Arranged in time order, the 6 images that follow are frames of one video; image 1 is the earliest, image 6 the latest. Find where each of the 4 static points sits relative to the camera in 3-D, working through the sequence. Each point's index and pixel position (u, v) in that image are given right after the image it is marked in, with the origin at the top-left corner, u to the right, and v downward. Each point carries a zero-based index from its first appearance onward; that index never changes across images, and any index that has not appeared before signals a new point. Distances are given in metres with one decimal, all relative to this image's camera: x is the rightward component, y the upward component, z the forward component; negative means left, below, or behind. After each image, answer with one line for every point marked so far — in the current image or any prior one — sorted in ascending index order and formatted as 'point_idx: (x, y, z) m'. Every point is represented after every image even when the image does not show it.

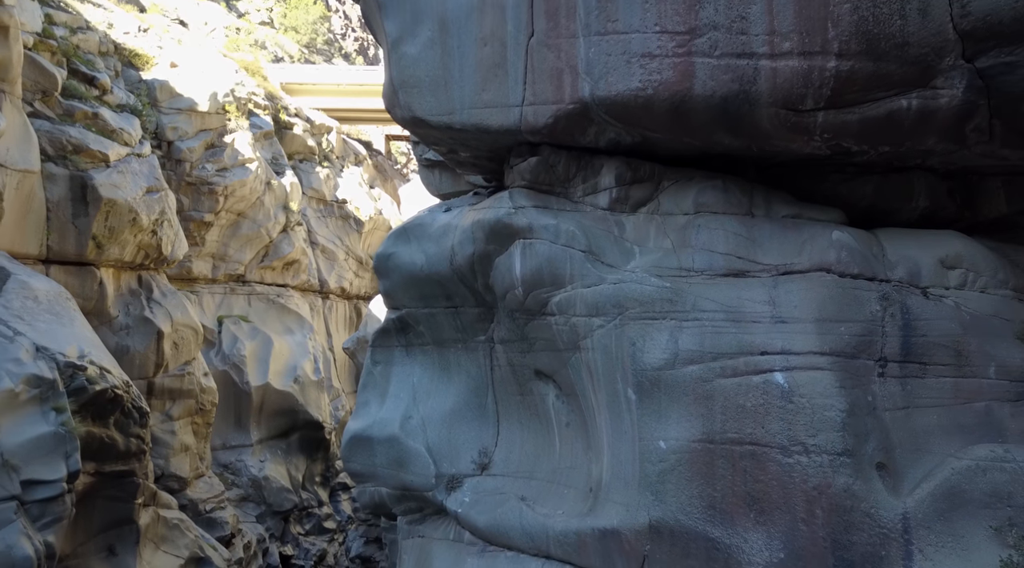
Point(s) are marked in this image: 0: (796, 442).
0: (+1.1, -0.6, +4.0) m
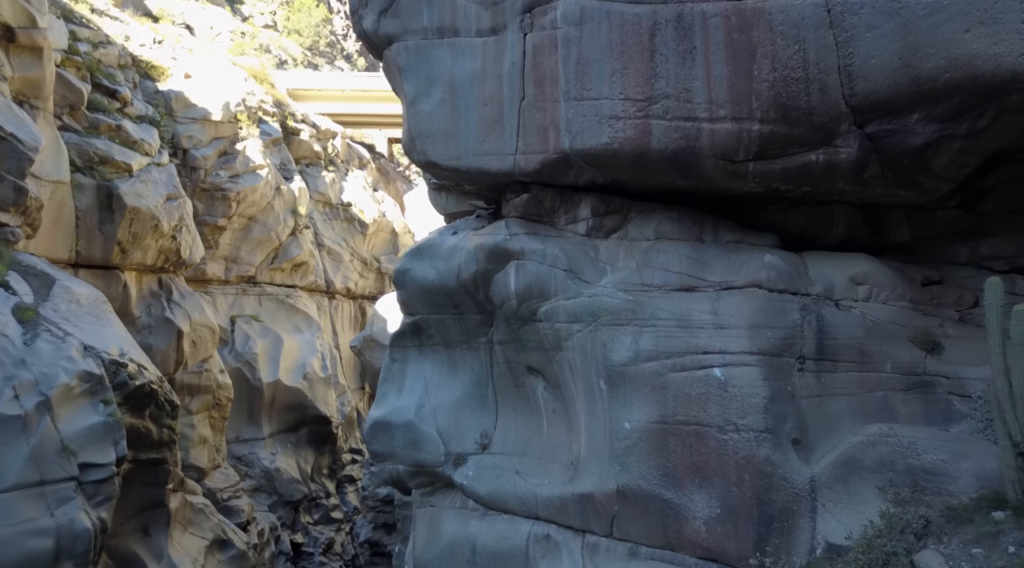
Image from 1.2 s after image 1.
0: (+1.1, -0.7, +5.1) m
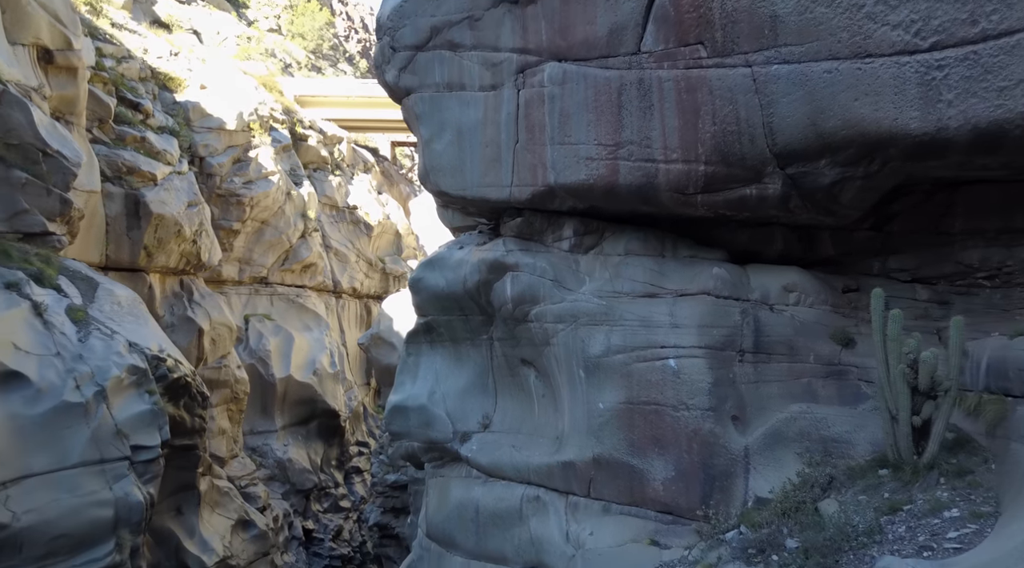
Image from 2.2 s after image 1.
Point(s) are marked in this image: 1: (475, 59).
0: (+1.1, -0.7, +6.4) m
1: (-0.2, +1.5, +6.8) m
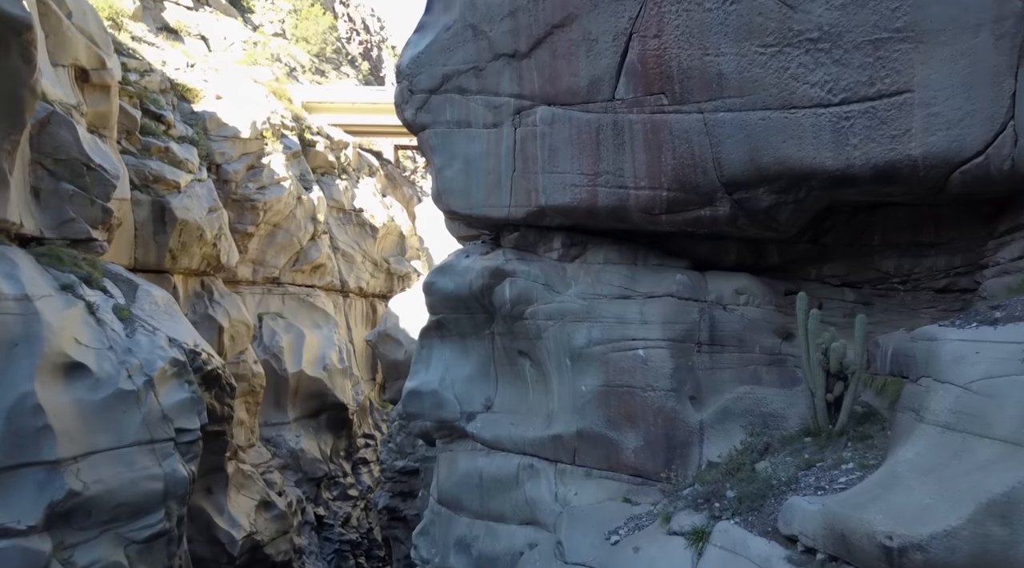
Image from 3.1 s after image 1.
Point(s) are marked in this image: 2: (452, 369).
0: (+1.0, -0.8, +7.8) m
1: (-0.3, +1.5, +8.2) m
2: (-0.5, -0.8, +9.3) m
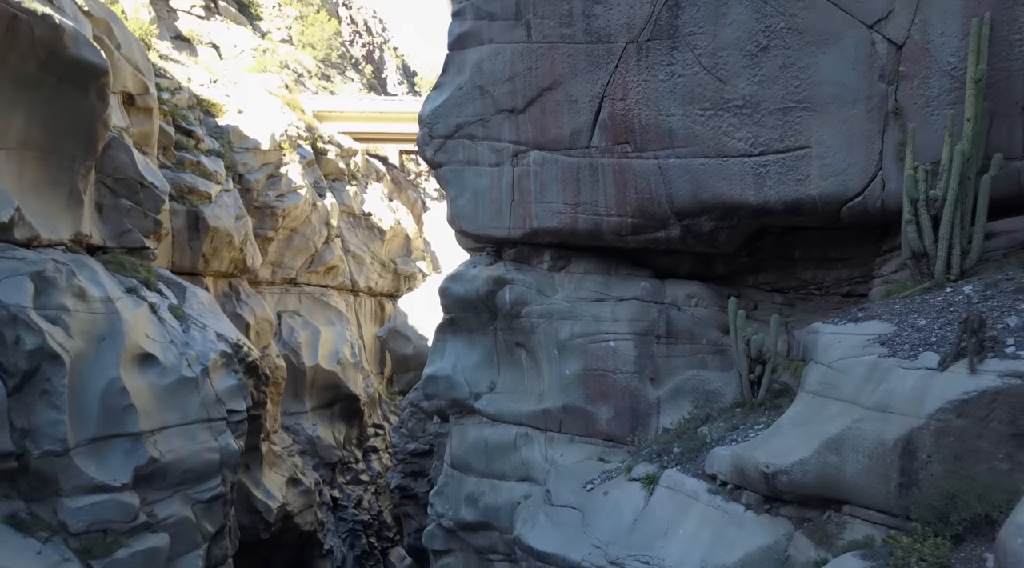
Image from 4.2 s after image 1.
0: (+1.0, -0.8, +10.0) m
1: (-0.3, +1.4, +10.4) m
2: (-0.6, -0.8, +11.5) m
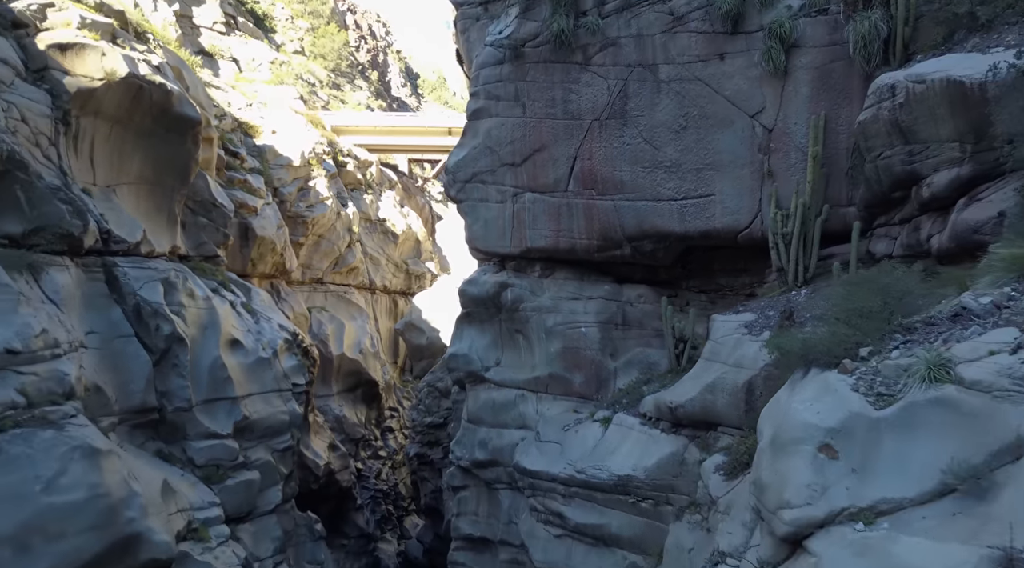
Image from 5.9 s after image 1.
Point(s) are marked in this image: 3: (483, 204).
0: (+1.0, -0.9, +14.1) m
1: (-0.3, +1.4, +14.5) m
2: (-0.5, -0.9, +15.6) m
3: (-0.4, +1.1, +14.6) m
